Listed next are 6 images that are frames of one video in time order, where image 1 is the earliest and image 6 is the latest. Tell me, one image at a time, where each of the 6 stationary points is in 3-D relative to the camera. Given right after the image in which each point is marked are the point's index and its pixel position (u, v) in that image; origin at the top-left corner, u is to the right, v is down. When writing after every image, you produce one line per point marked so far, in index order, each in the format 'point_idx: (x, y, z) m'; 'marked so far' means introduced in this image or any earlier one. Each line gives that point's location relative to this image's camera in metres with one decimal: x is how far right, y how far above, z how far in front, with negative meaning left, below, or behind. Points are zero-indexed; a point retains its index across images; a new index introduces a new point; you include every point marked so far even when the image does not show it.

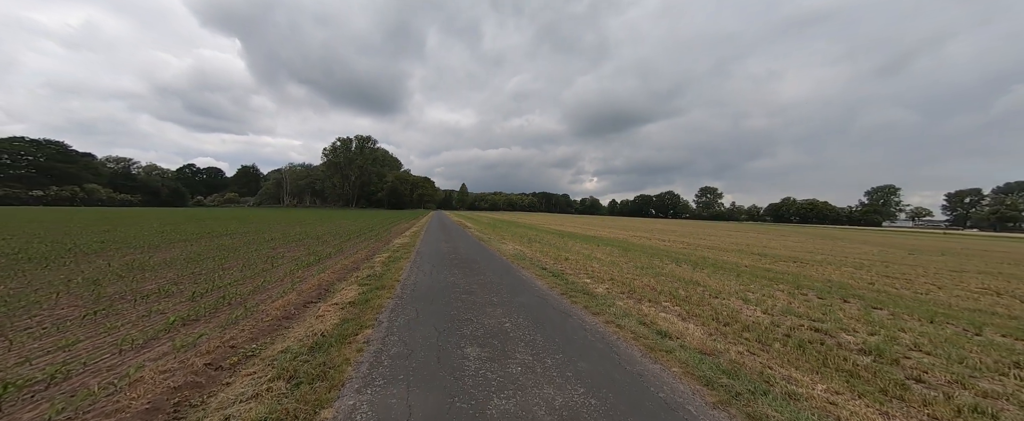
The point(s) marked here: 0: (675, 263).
0: (+5.8, -1.9, +11.2) m
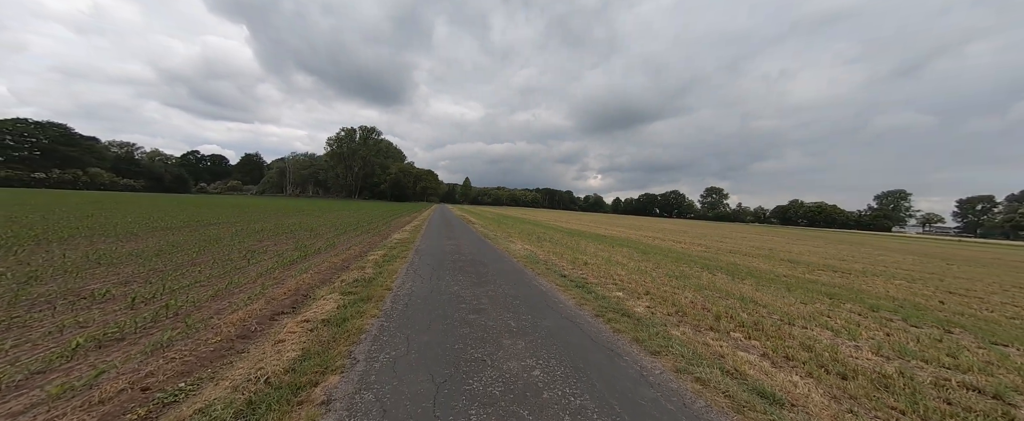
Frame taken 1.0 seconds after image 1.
0: (+6.1, -1.9, +9.9) m
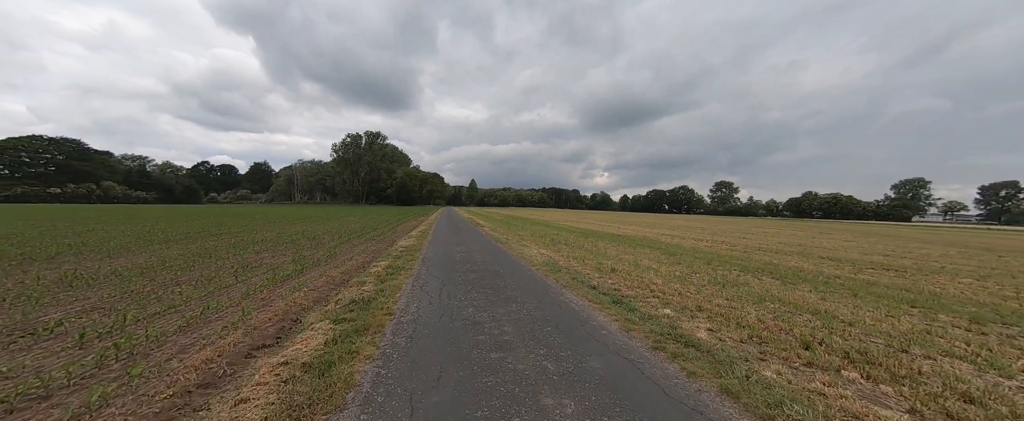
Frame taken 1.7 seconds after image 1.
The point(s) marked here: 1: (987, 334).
0: (+6.6, -1.8, +8.7) m
1: (+6.9, -1.8, +4.6) m
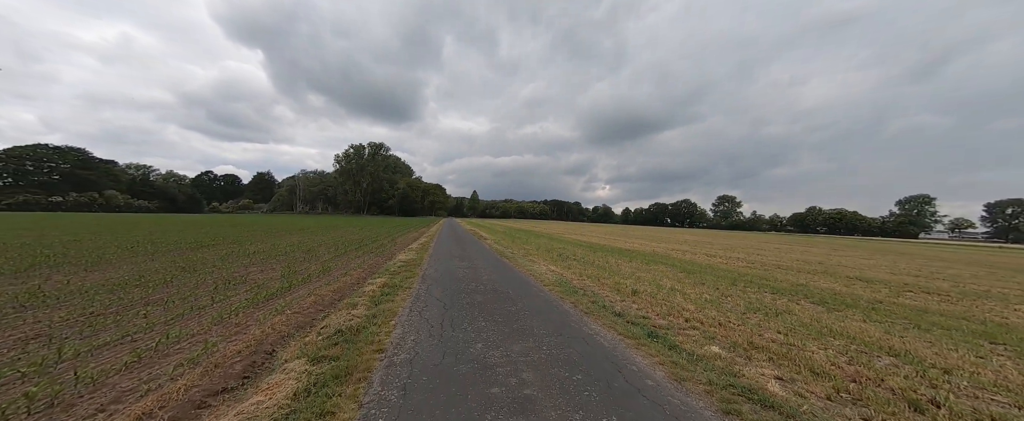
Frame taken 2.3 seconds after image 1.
0: (+6.8, -2.2, +7.8) m
1: (+7.1, -2.0, +3.7) m
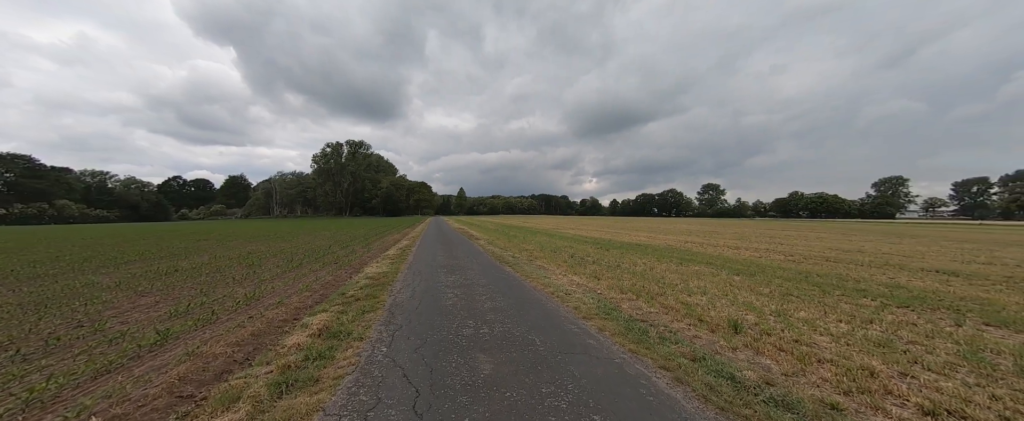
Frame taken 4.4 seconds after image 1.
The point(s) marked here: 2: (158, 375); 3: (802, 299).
0: (+7.1, -1.8, +5.1) m
1: (+7.5, -1.7, +1.0) m
2: (-4.4, -2.0, +4.0) m
3: (+5.9, -1.8, +6.4) m
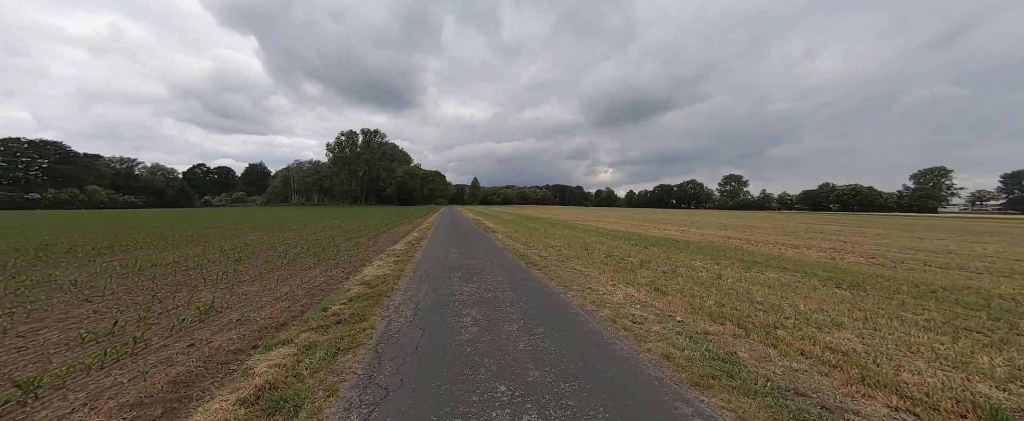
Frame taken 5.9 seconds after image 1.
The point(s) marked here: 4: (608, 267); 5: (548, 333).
0: (+7.7, -1.7, +2.8) m
1: (+7.9, -1.8, -1.3) m
2: (-3.9, -1.9, +2.2) m
3: (+6.5, -1.7, +4.2) m
4: (+2.6, -1.5, +8.8) m
5: (+0.4, -1.5, +4.0) m
